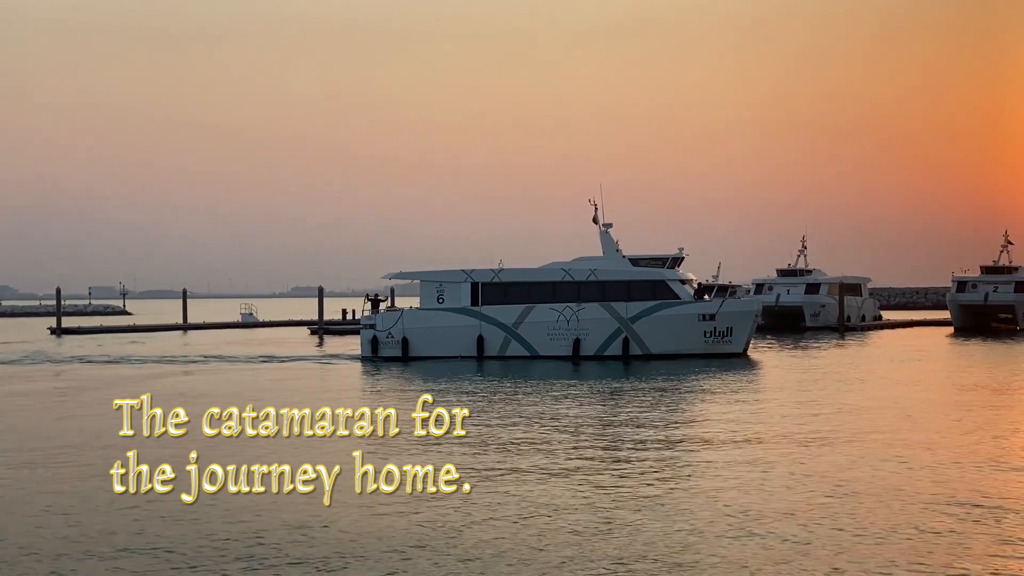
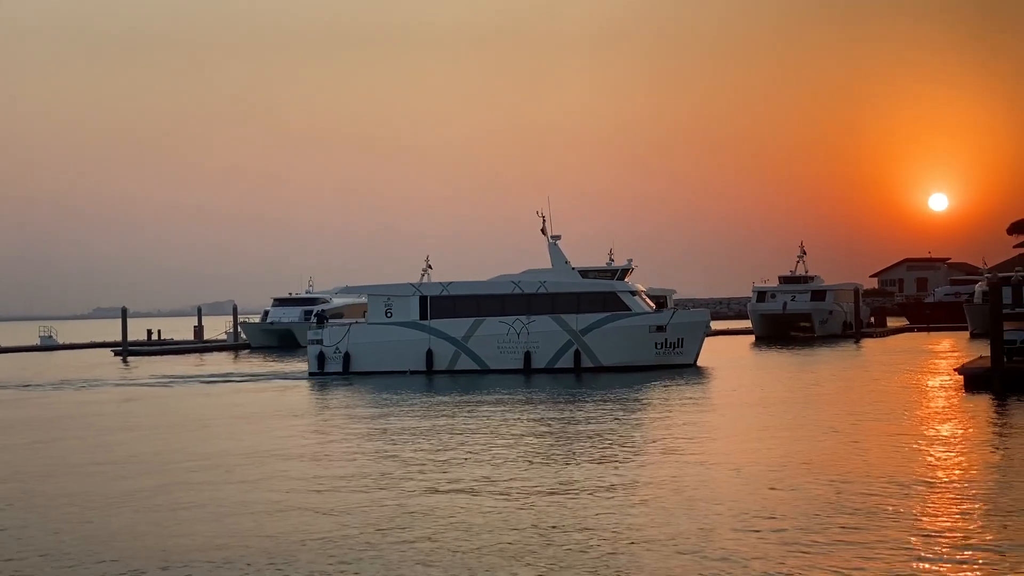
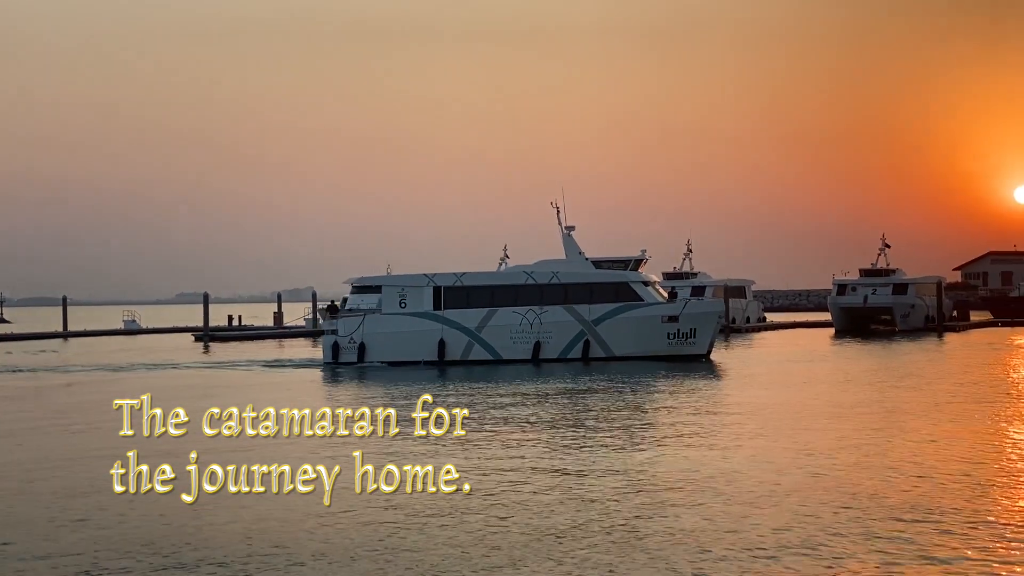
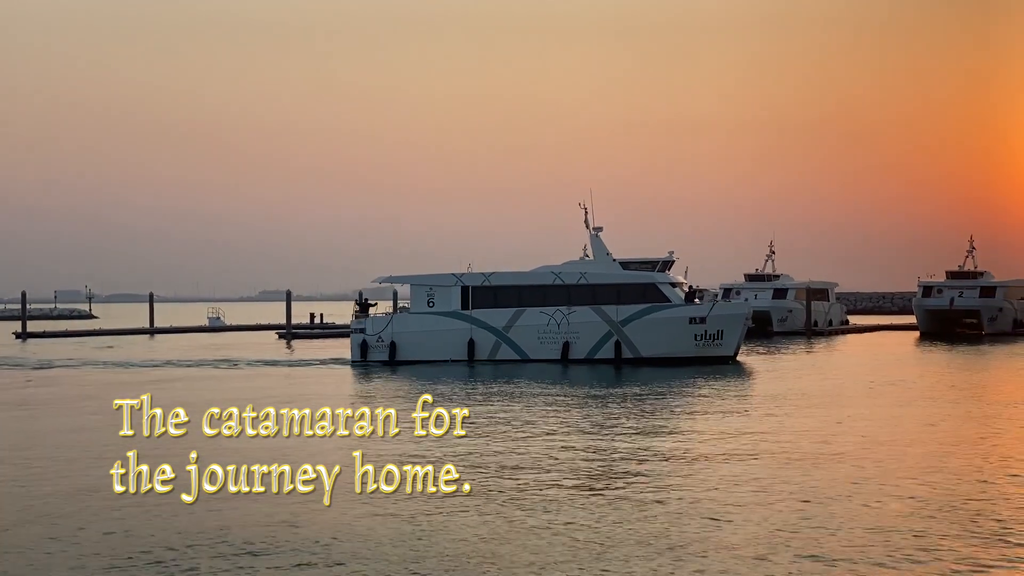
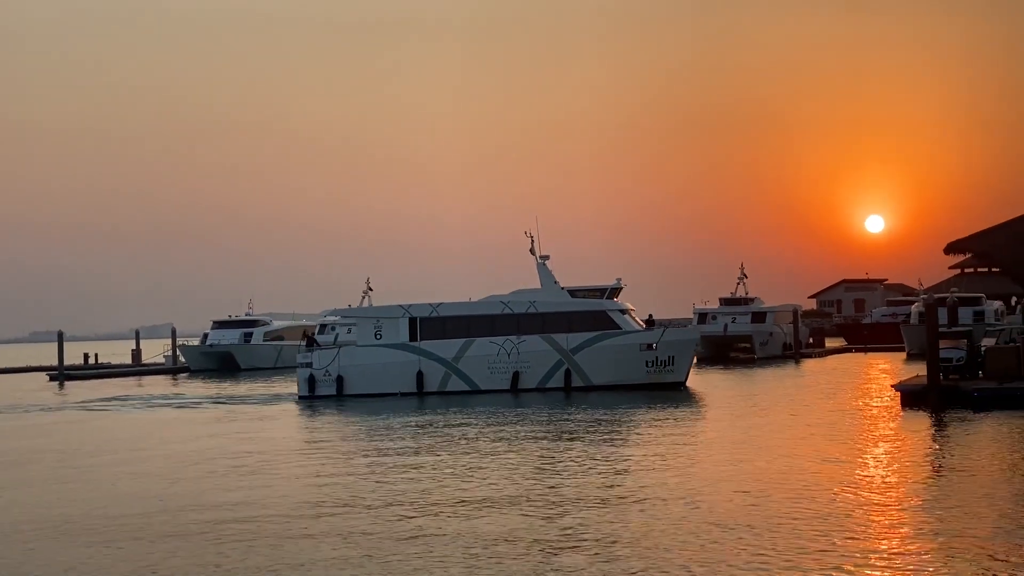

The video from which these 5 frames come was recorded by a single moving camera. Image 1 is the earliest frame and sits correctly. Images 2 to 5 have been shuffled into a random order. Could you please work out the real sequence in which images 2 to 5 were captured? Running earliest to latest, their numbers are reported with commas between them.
4, 3, 2, 5
